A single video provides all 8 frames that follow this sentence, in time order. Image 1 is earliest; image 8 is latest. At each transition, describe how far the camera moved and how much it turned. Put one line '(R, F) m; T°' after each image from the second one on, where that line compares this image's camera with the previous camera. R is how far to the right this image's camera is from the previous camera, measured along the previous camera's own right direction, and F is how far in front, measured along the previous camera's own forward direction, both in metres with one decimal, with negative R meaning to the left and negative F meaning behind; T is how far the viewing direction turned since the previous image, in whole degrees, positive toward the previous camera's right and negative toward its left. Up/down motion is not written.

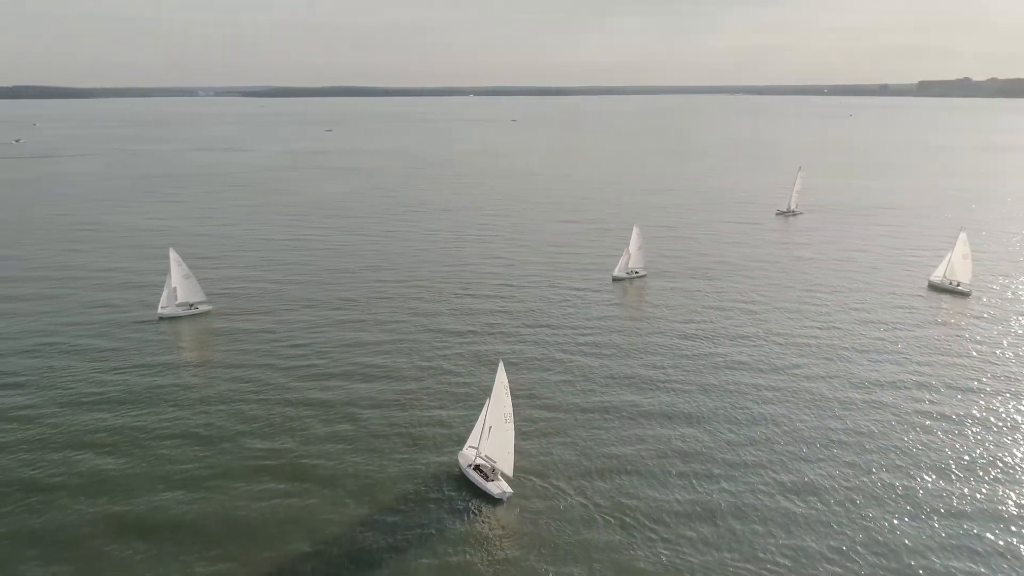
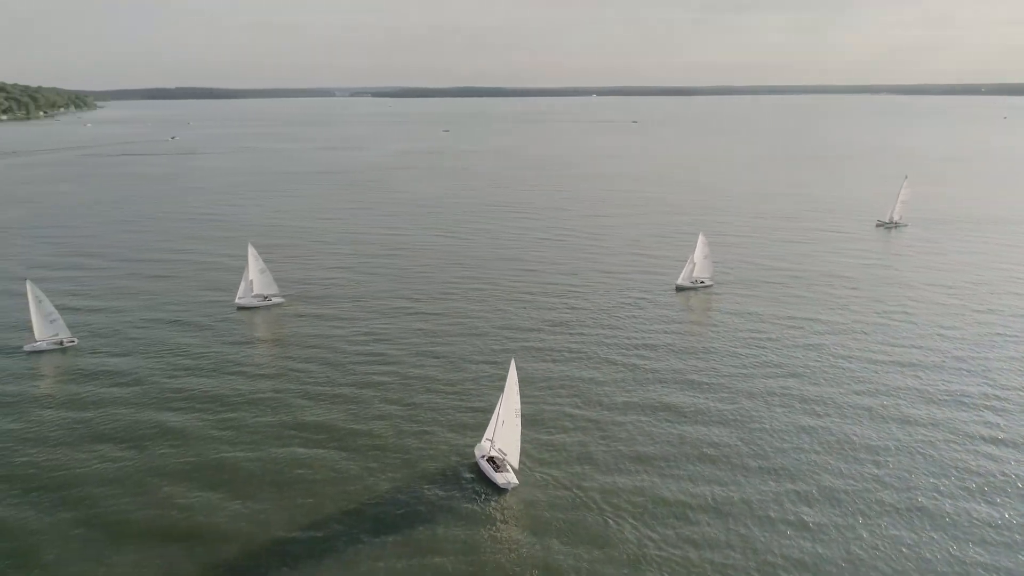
(+3.9, -0.8) m; -10°
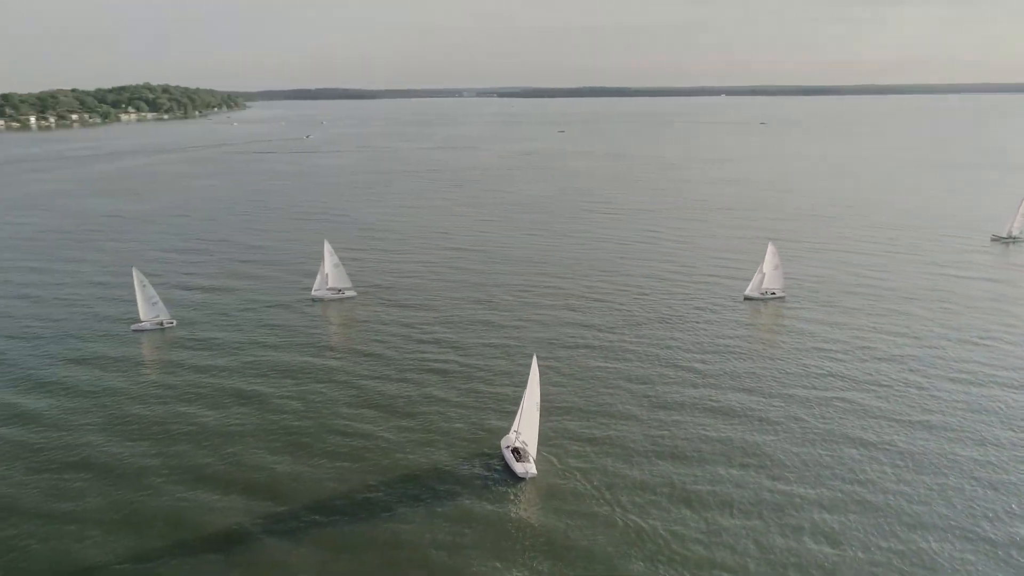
(+3.6, -0.8) m; -9°
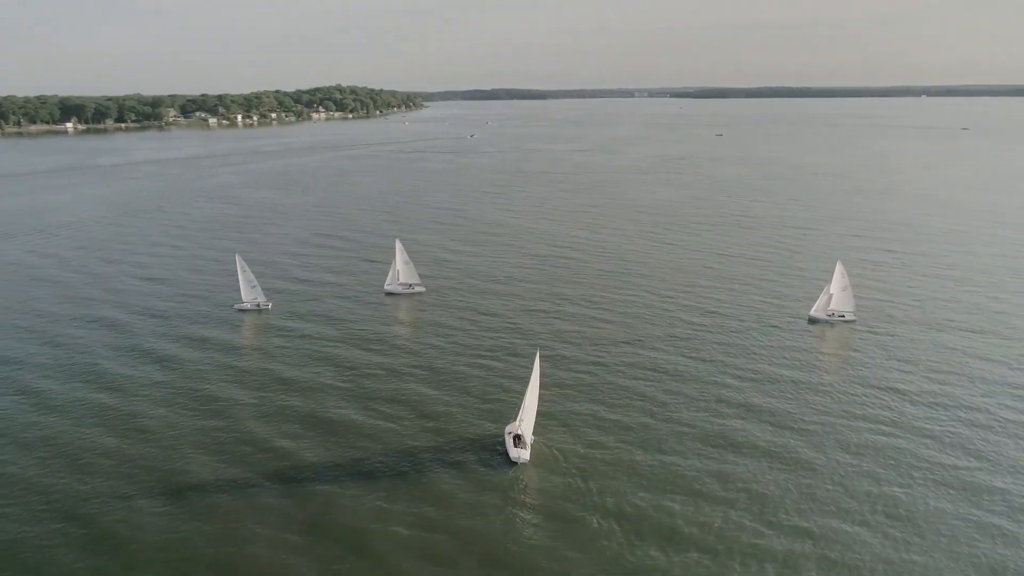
(+6.8, -1.3) m; -13°
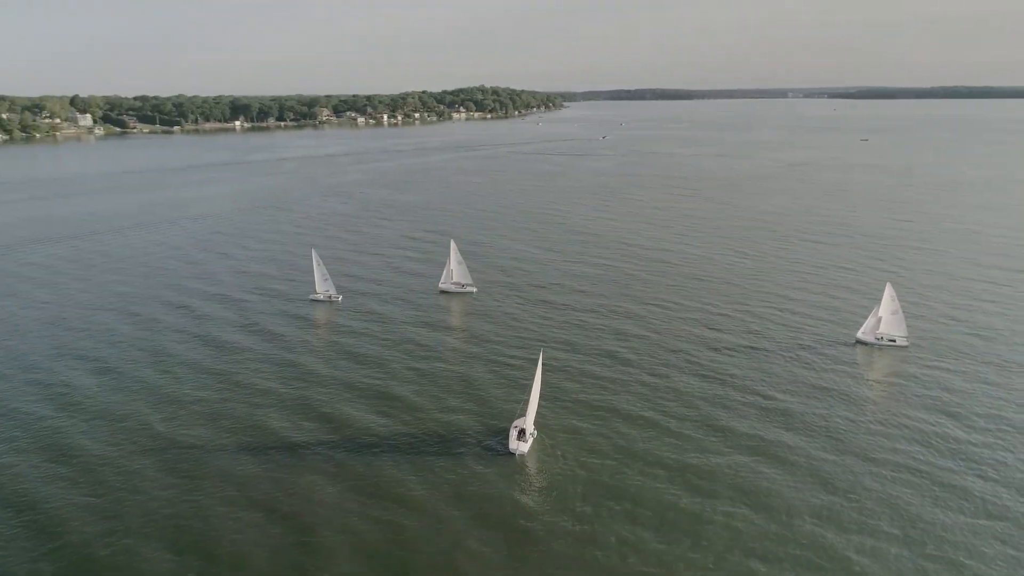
(+6.0, -1.4) m; -11°
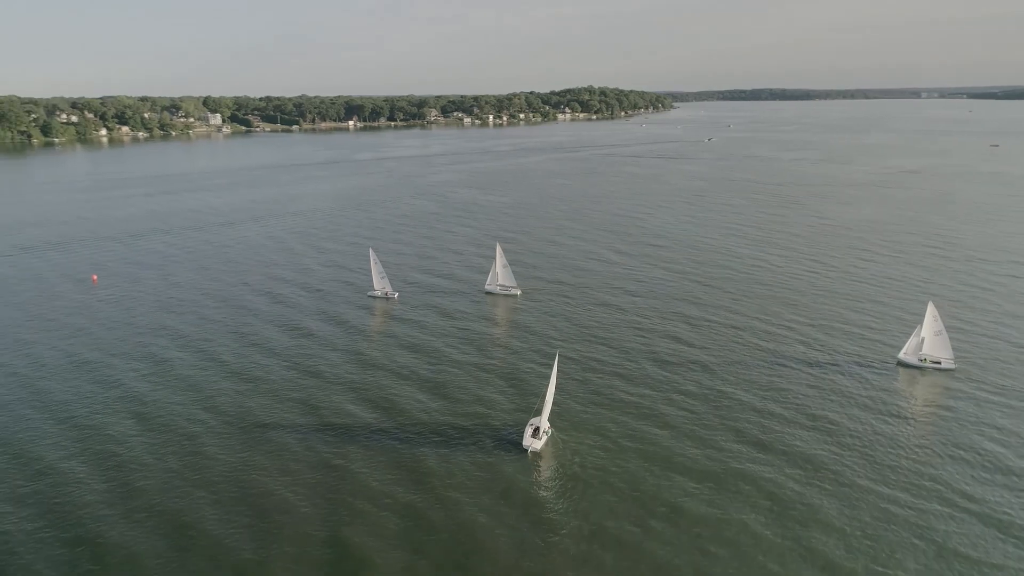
(+4.4, -1.2) m; -8°
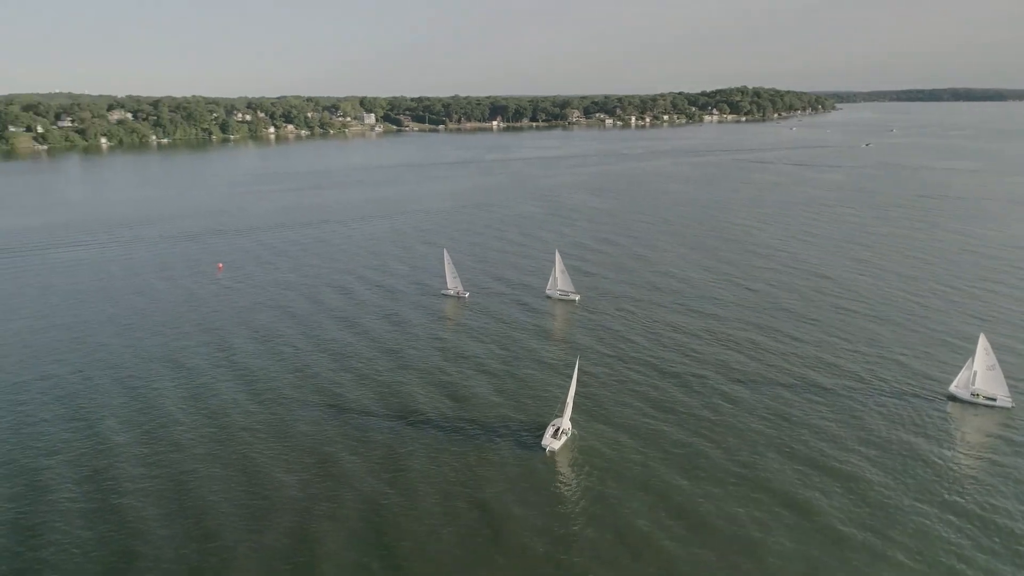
(+6.2, -1.6) m; -11°
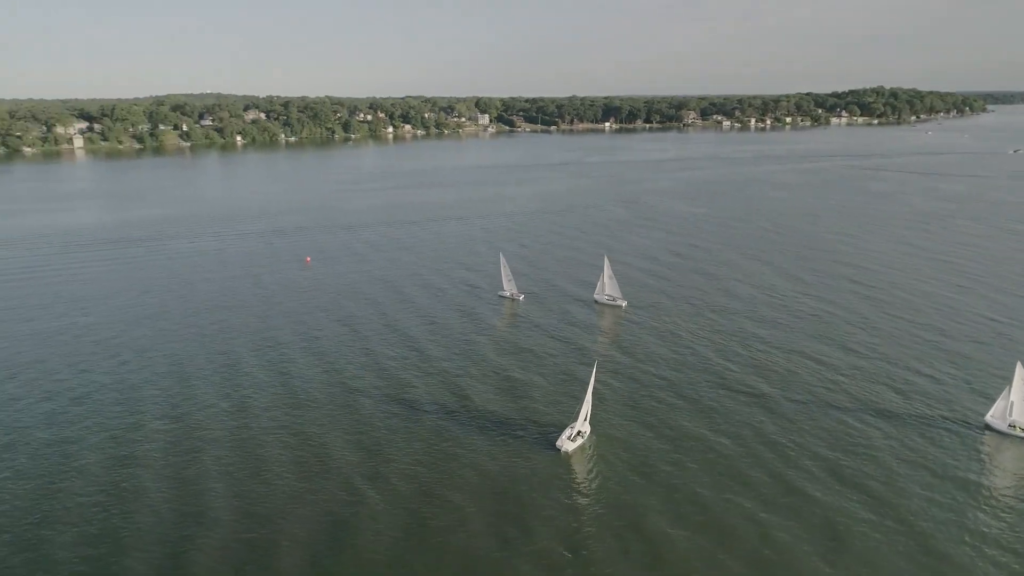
(+5.1, -1.4) m; -9°
